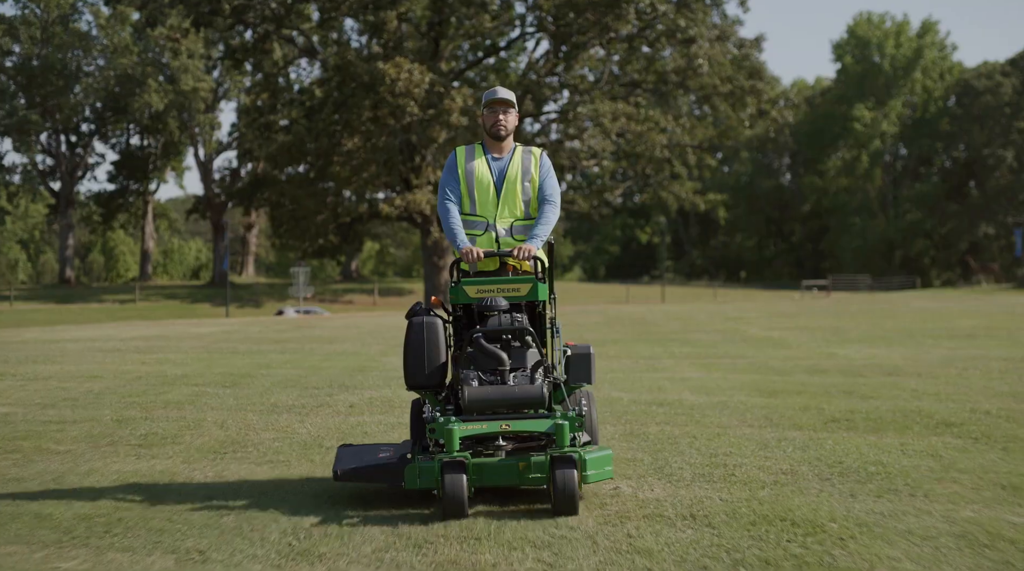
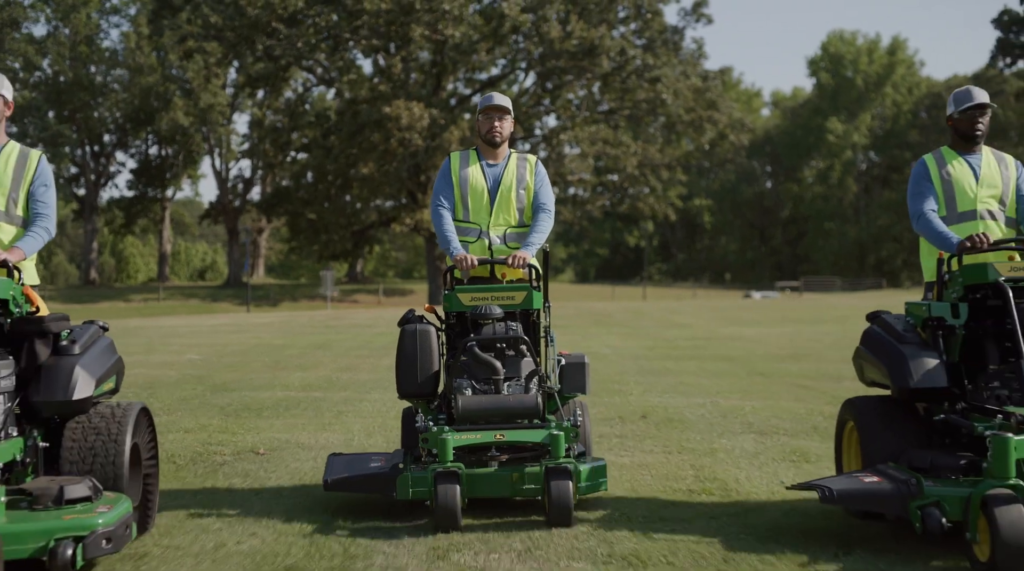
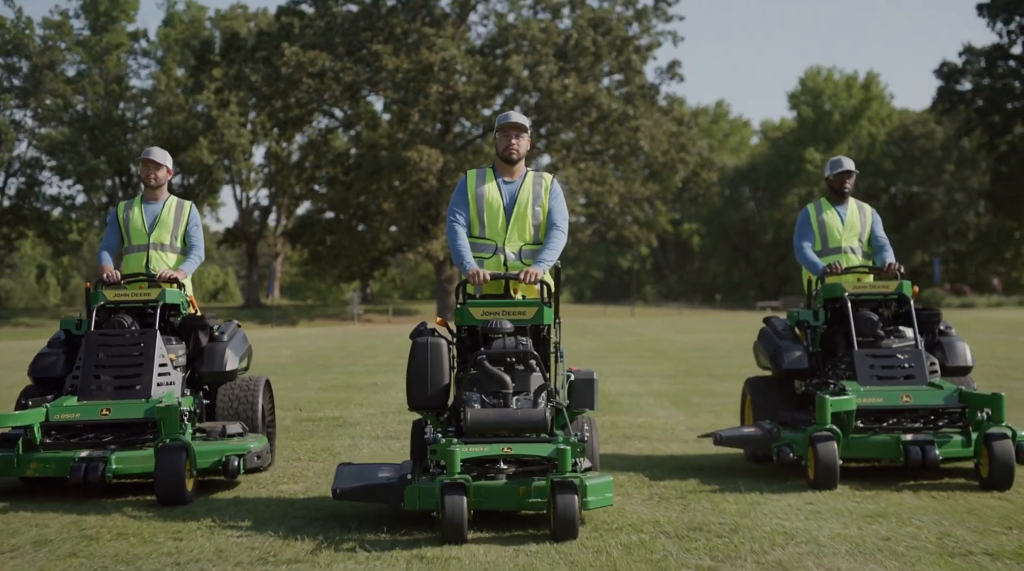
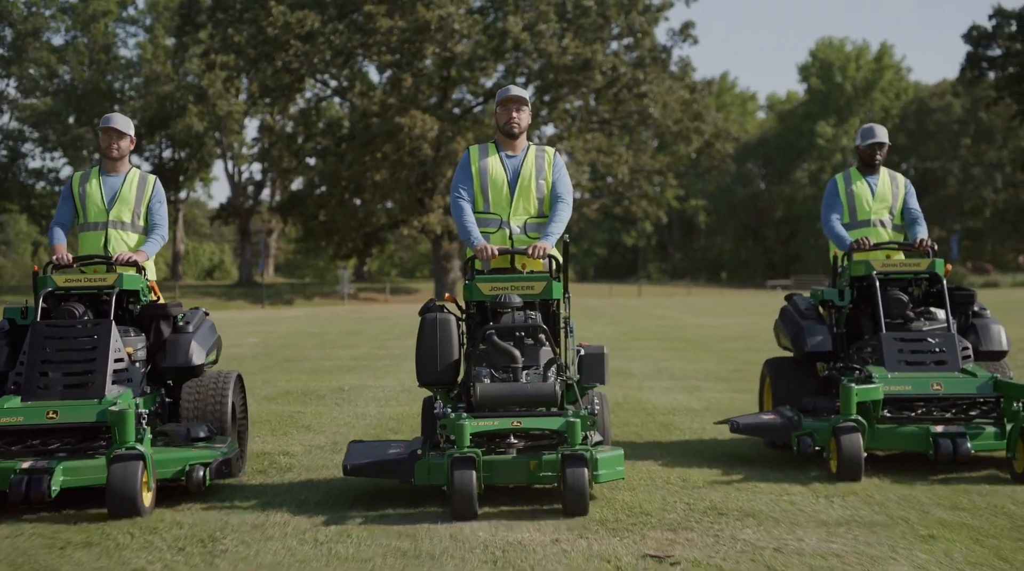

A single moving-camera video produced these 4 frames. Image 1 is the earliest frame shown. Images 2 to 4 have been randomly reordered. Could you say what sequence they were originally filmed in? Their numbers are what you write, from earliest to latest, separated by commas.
2, 4, 3
